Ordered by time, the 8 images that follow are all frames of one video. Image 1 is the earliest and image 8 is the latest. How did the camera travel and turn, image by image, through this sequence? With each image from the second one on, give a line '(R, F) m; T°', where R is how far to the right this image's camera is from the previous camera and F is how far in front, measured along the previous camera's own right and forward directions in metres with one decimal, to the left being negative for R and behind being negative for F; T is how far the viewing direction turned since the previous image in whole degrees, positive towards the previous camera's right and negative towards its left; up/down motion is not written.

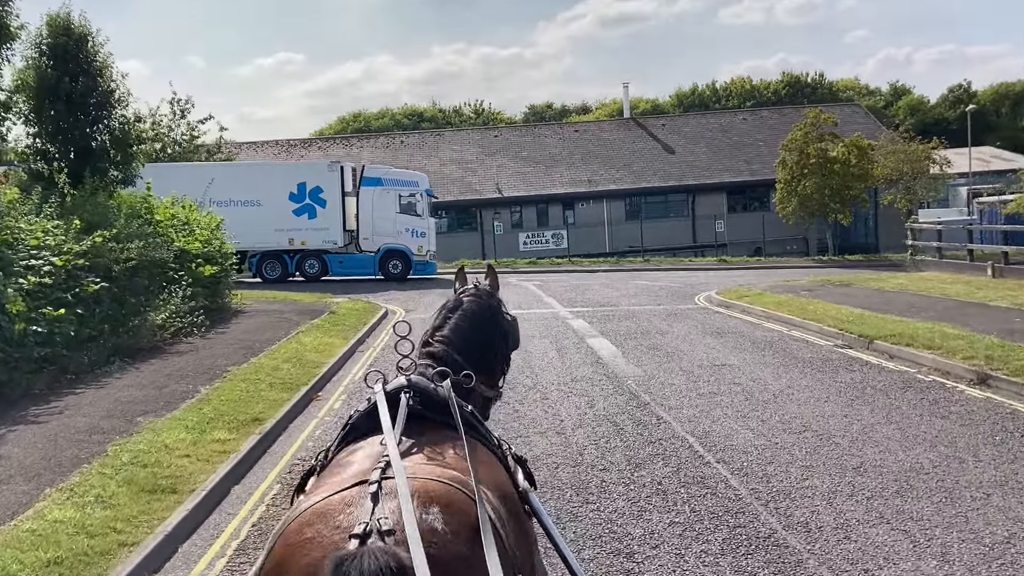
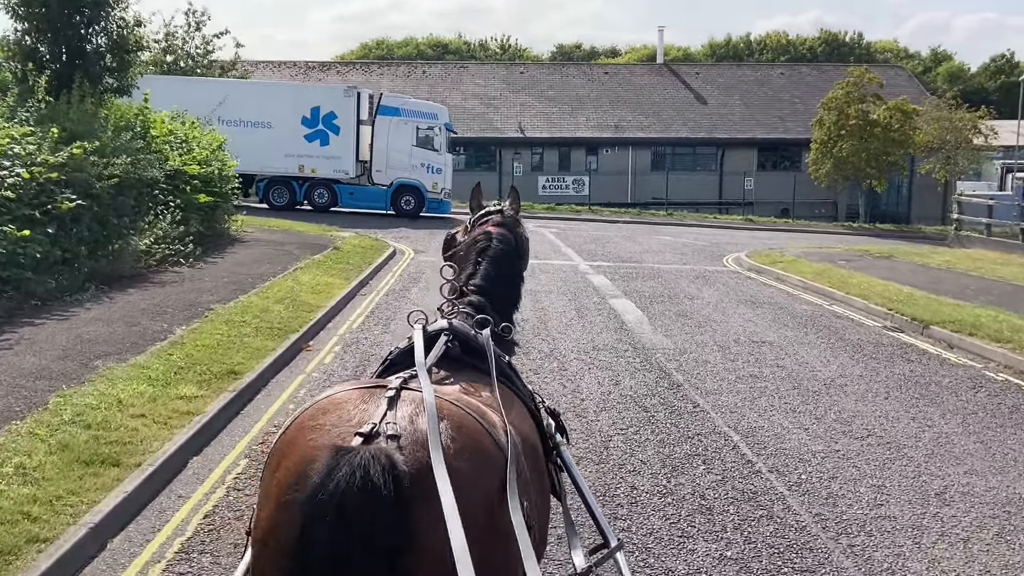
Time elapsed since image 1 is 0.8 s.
(-0.1, +1.3) m; -1°
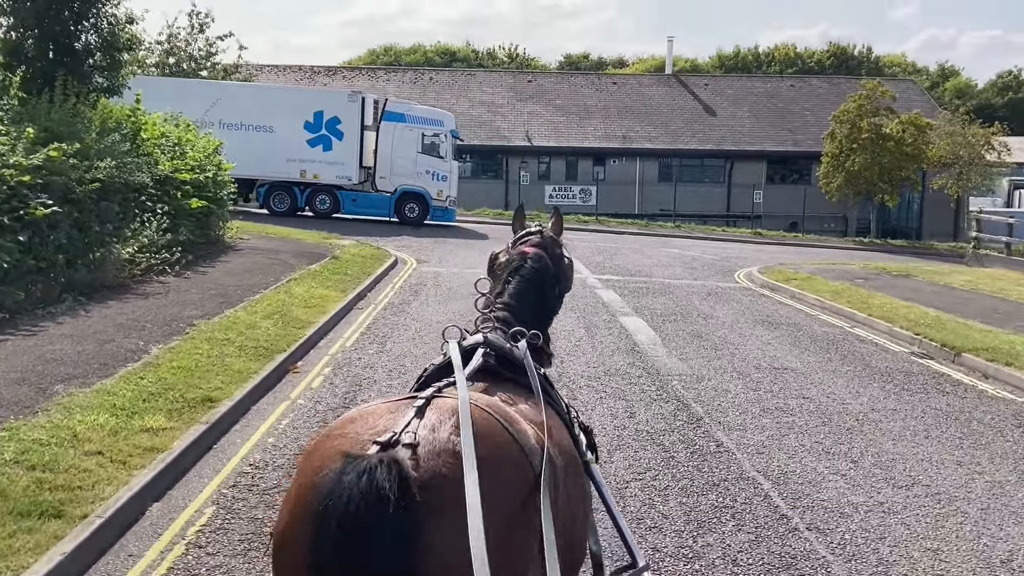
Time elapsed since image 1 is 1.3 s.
(0.0, +0.8) m; 0°
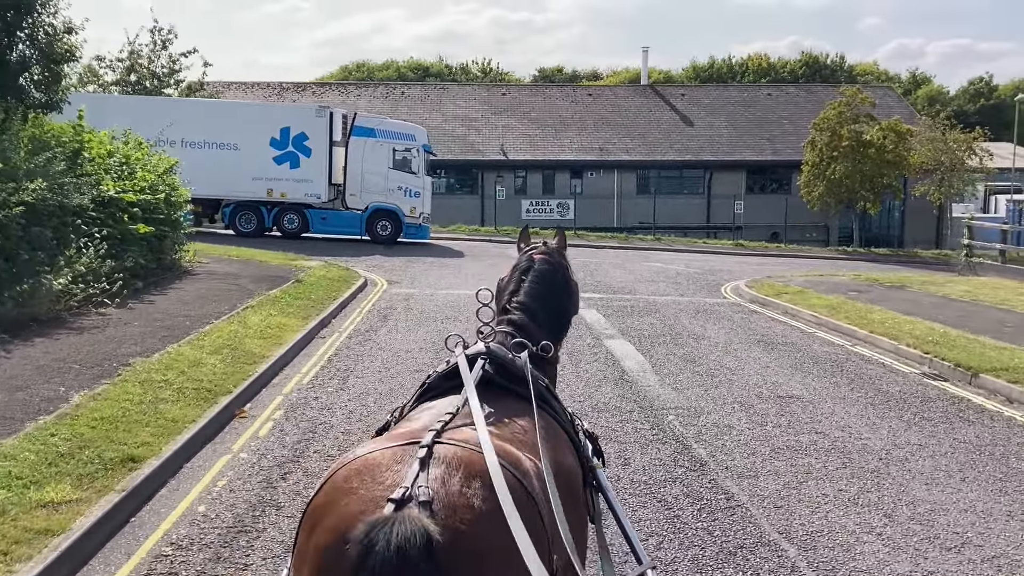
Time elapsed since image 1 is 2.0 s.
(0.0, +1.0) m; +1°
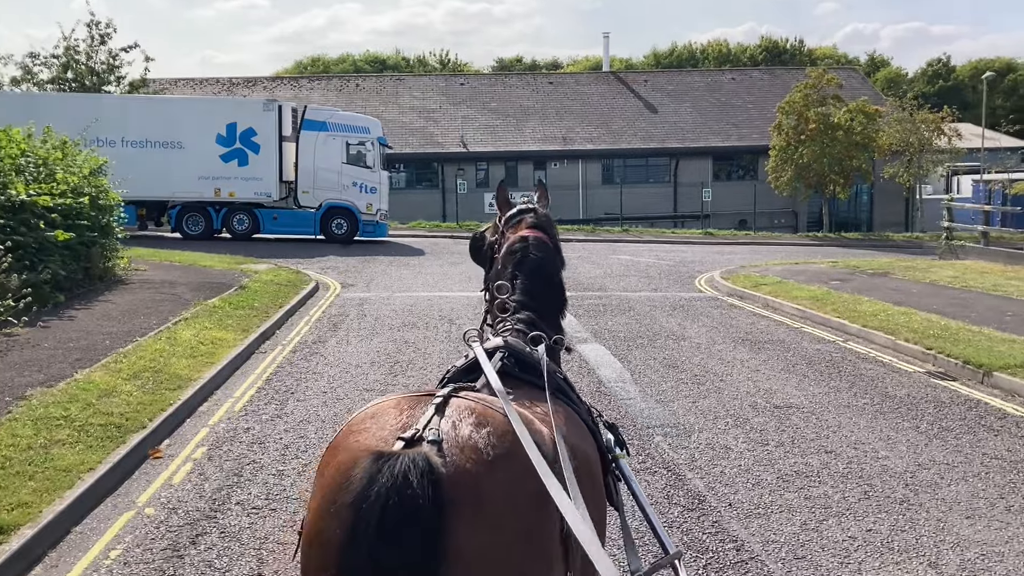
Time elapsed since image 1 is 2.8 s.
(+0.1, +1.2) m; +2°
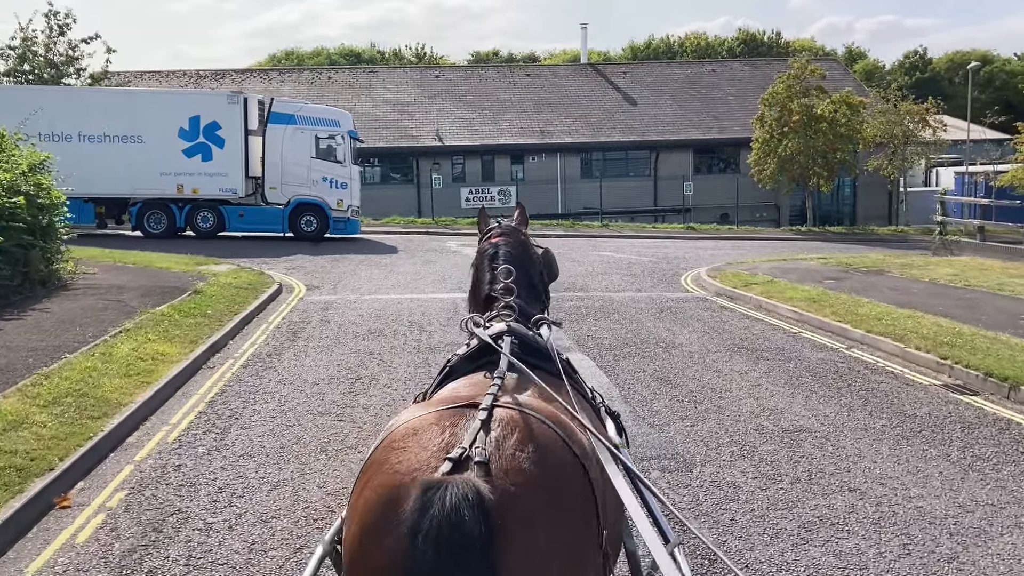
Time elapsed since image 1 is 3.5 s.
(0.0, +1.0) m; +1°
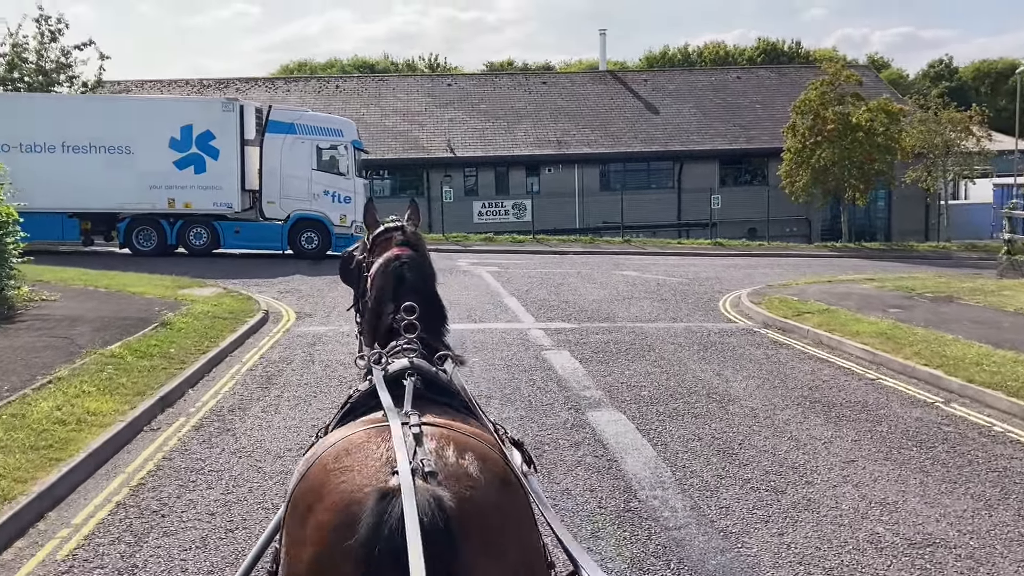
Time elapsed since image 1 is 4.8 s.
(0.0, +2.1) m; -1°
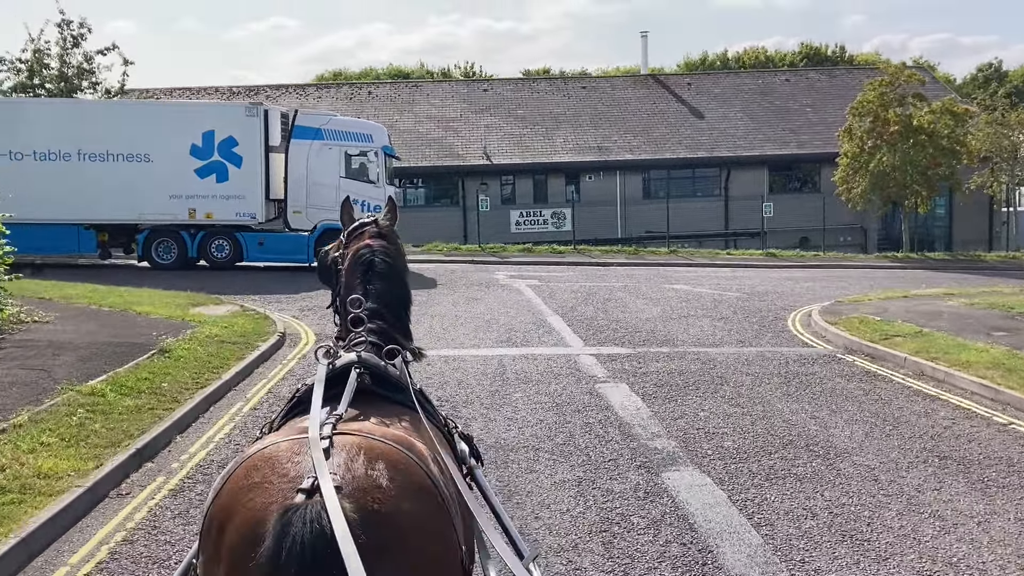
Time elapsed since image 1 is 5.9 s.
(-0.1, +1.7) m; -2°
